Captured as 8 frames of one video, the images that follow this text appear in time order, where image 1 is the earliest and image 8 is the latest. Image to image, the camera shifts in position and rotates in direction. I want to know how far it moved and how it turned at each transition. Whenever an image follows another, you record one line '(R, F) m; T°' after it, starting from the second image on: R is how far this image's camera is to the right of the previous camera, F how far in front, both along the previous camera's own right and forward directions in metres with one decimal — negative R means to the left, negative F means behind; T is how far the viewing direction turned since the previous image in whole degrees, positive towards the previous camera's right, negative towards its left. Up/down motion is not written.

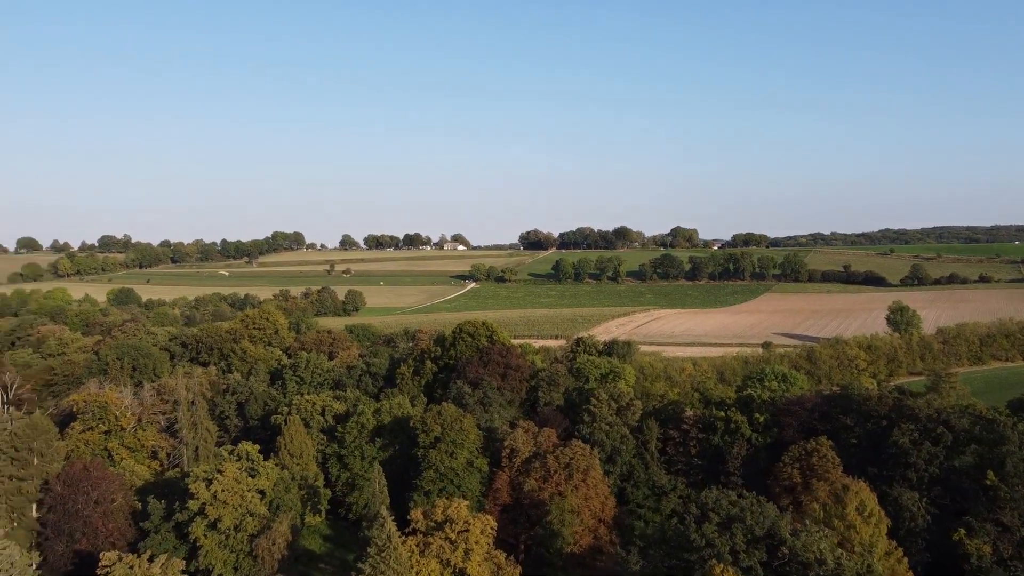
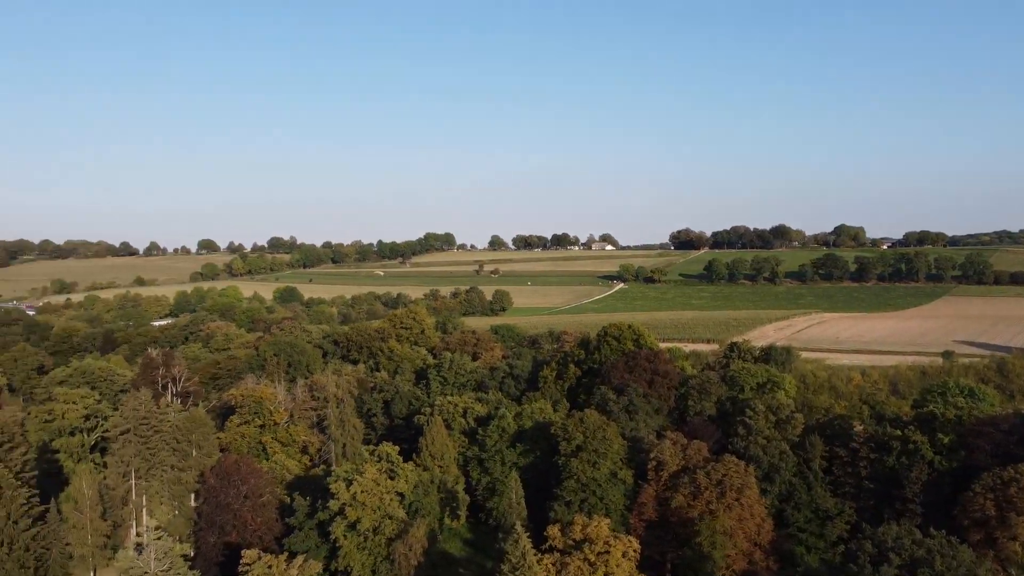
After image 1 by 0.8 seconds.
(+0.1, +1.3) m; -11°
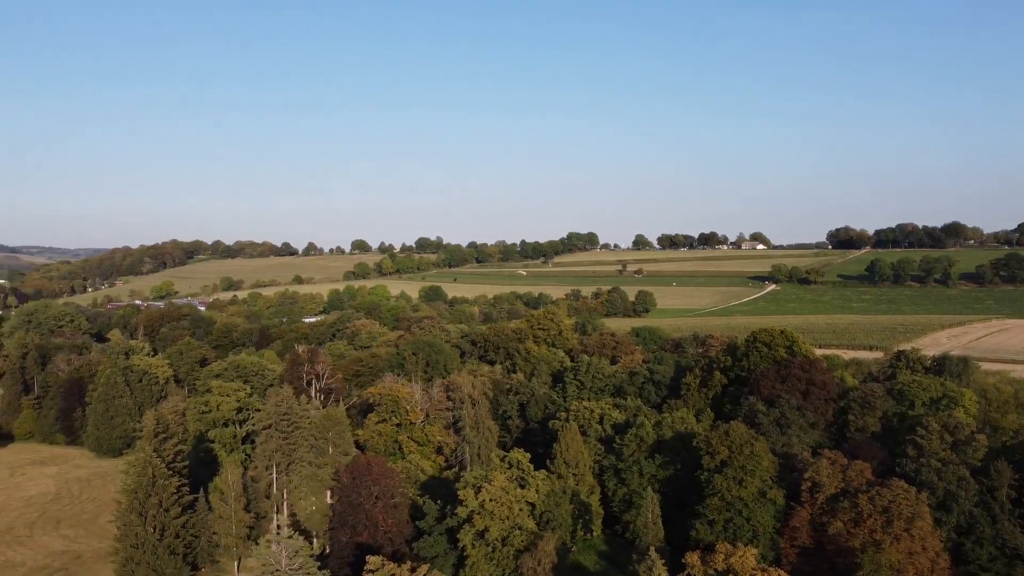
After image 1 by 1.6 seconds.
(+0.2, +1.3) m; -10°
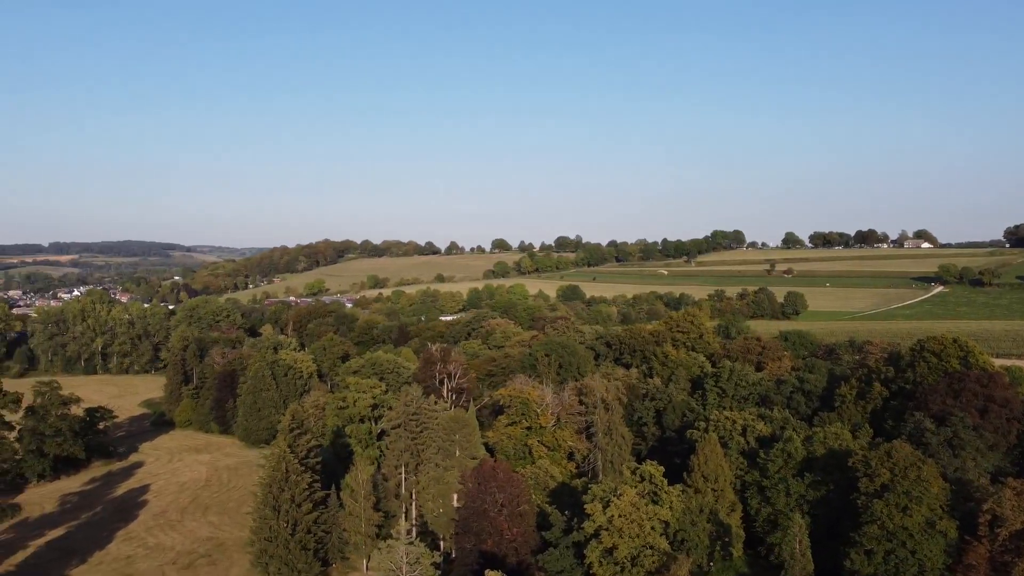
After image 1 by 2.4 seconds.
(+0.2, +1.3) m; -10°
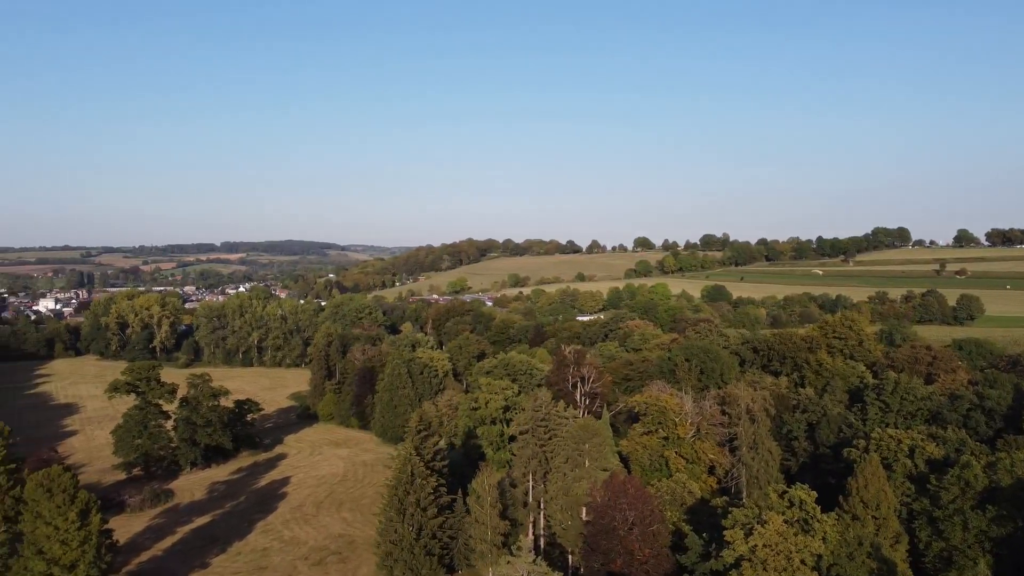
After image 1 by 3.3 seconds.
(+0.3, +1.5) m; -10°
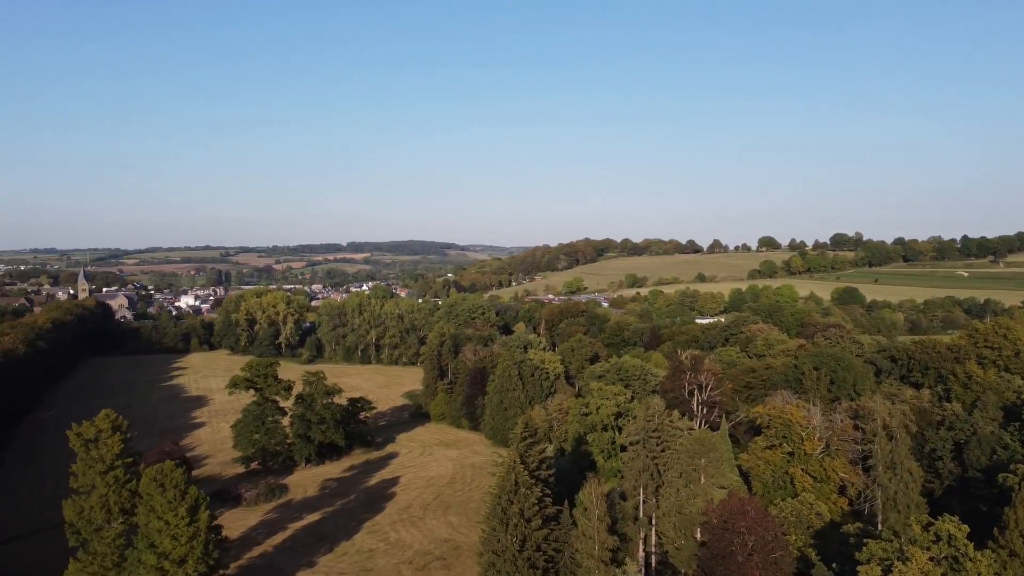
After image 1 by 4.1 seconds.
(+0.3, +1.2) m; -8°
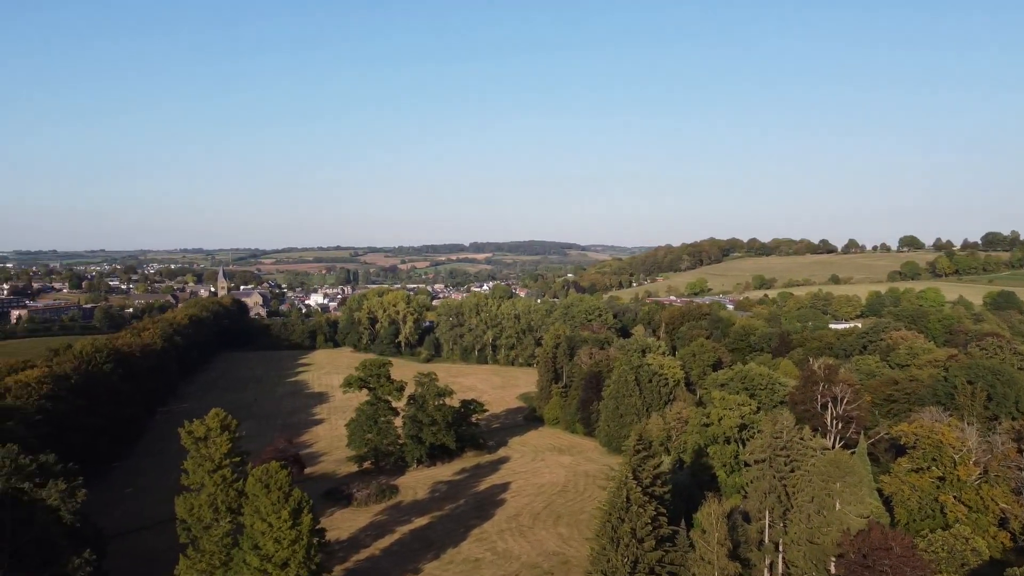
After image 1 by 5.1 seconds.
(+0.3, +1.4) m; -9°
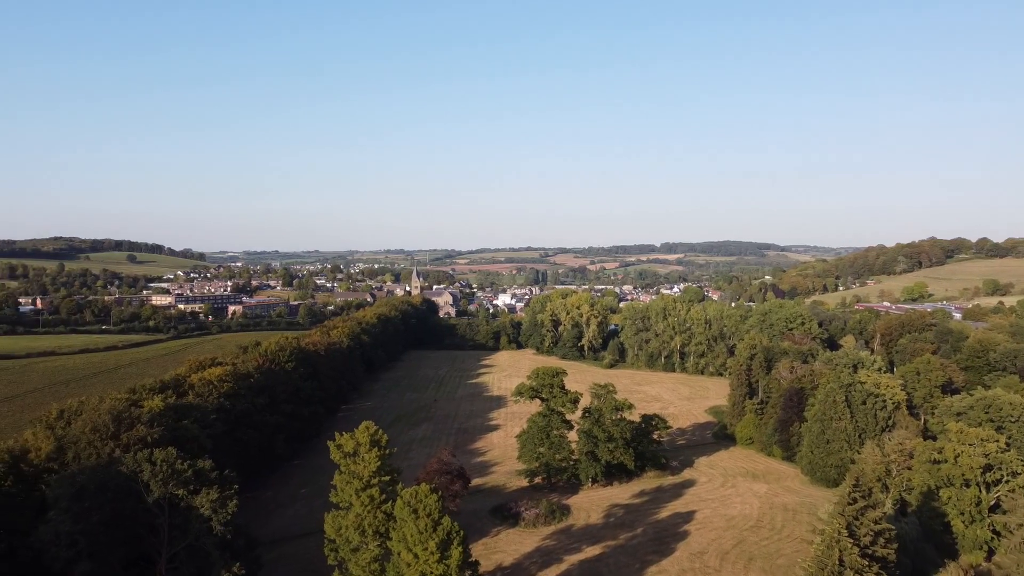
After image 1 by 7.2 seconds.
(+0.2, +3.3) m; -13°
